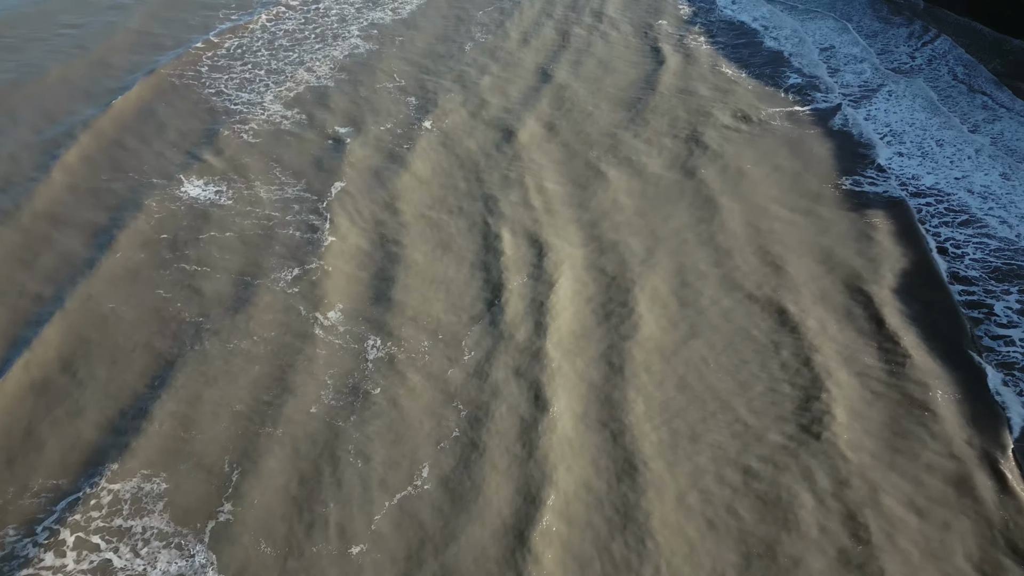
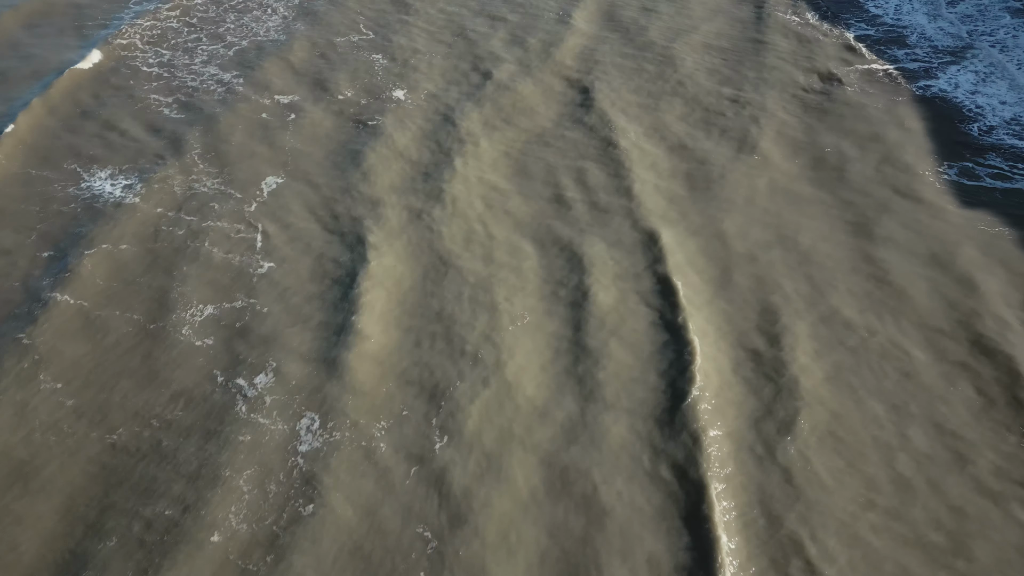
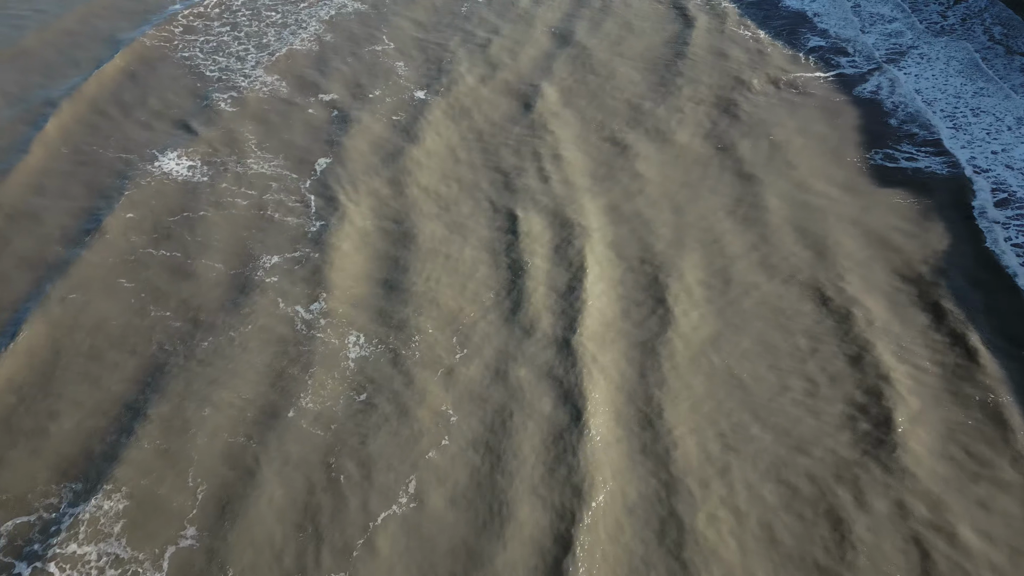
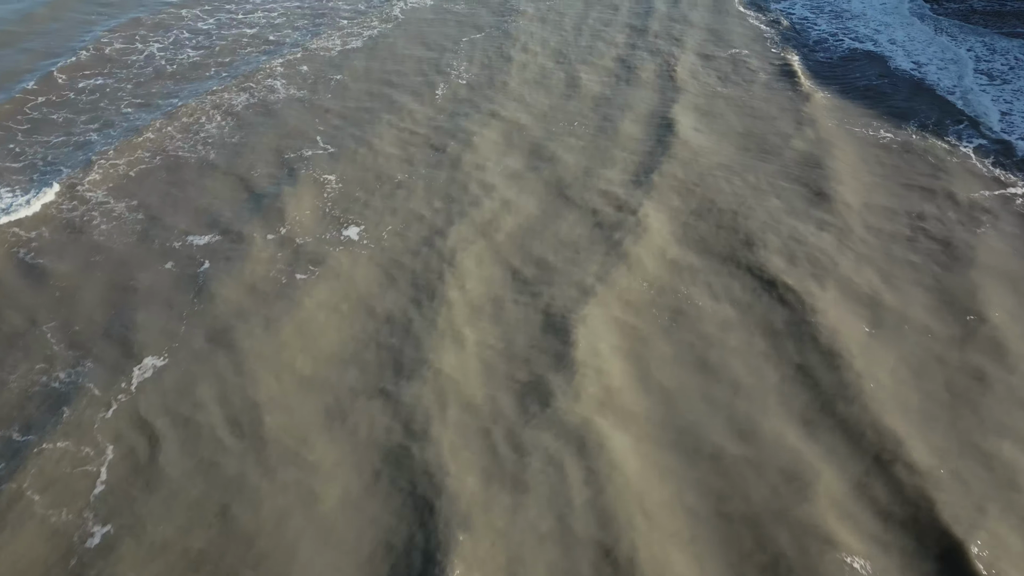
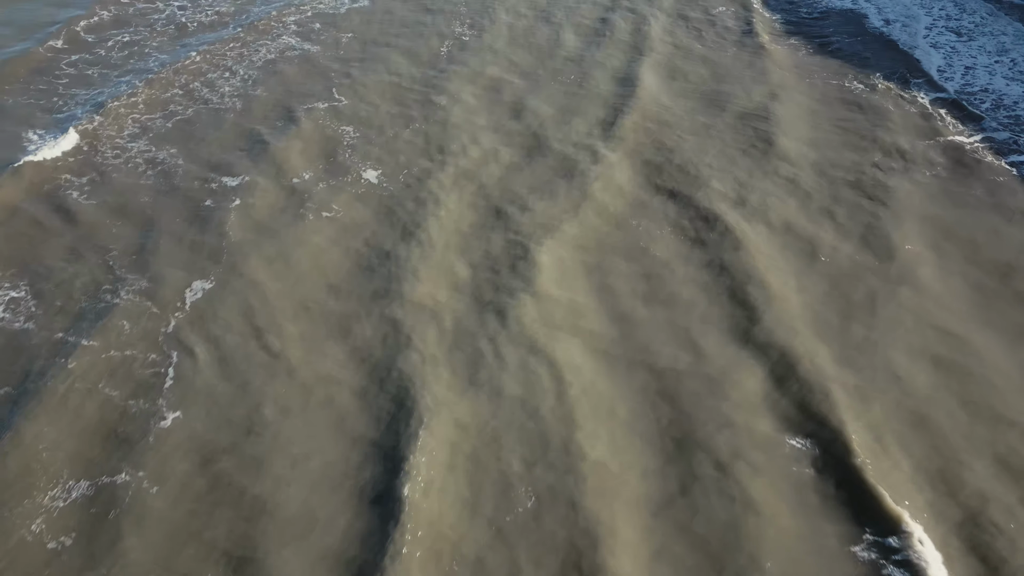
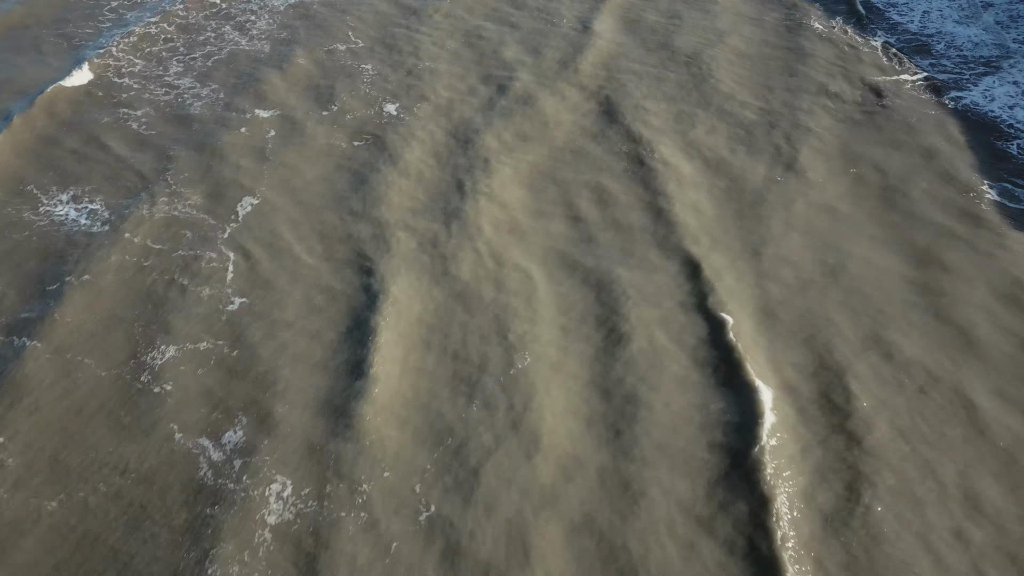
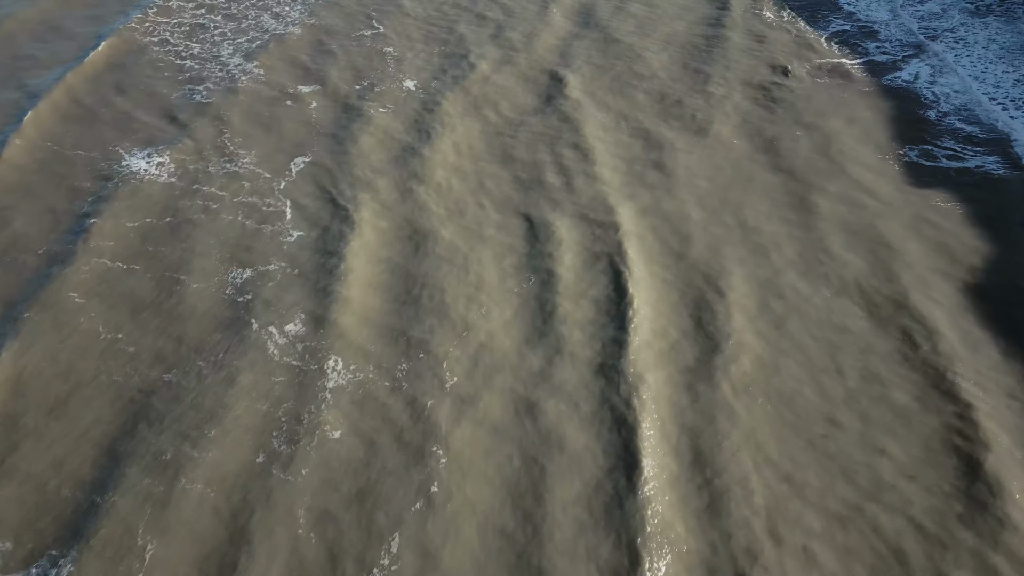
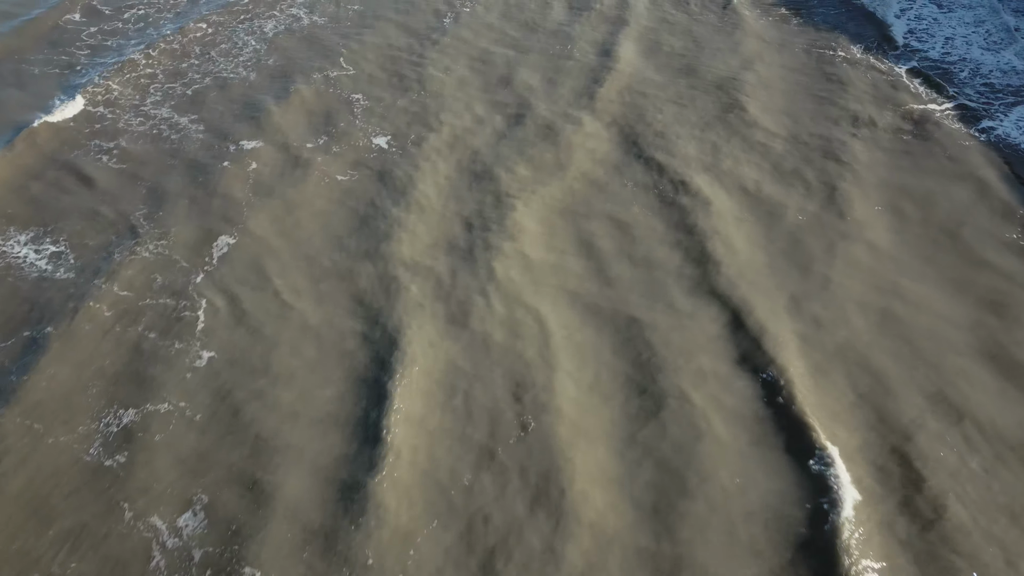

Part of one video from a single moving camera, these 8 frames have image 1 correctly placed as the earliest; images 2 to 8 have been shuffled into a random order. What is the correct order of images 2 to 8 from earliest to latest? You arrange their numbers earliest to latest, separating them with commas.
3, 7, 2, 6, 8, 5, 4
